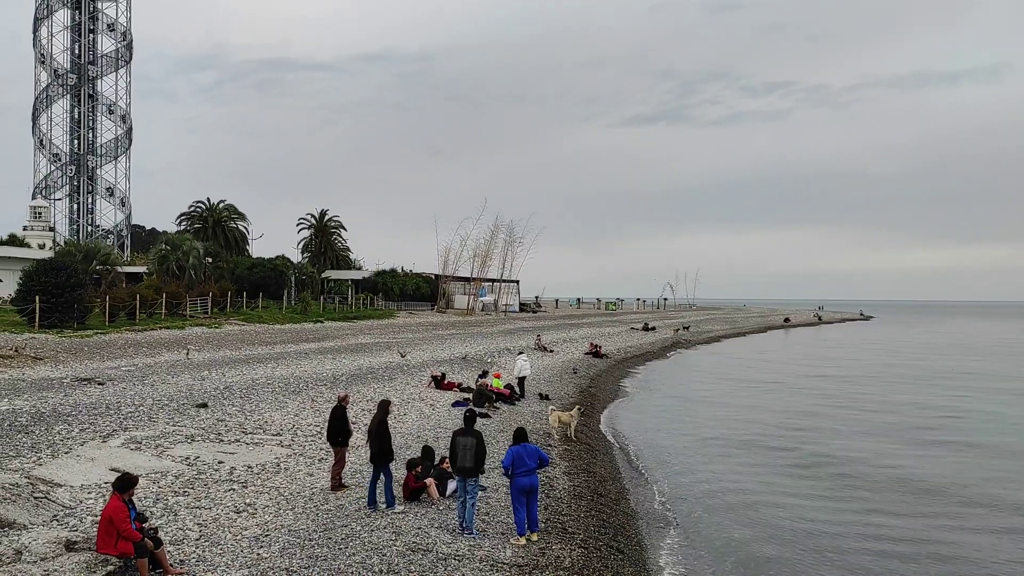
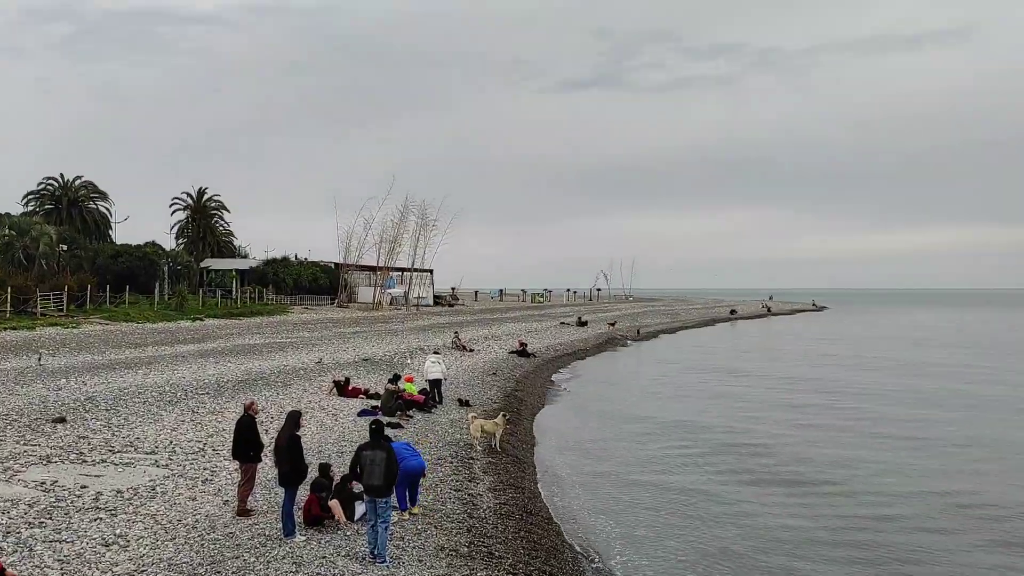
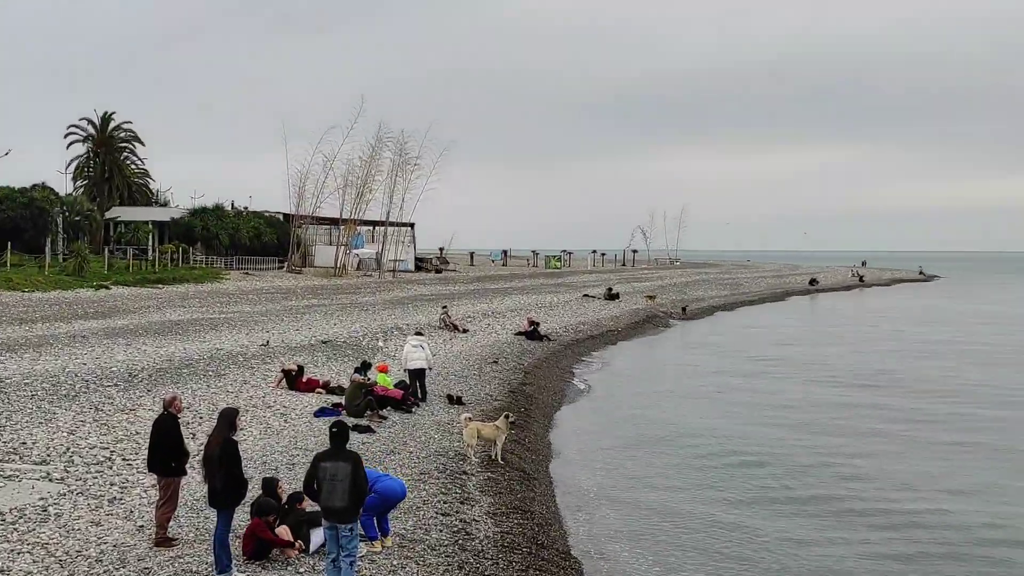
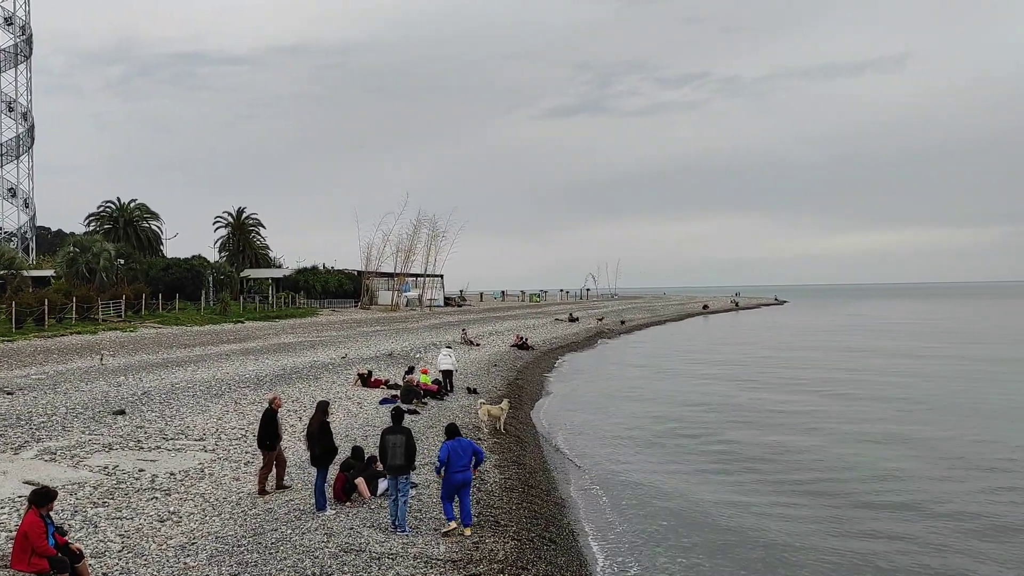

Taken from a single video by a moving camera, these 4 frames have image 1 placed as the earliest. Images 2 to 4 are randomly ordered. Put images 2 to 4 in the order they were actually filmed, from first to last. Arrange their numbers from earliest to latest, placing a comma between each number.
4, 2, 3
